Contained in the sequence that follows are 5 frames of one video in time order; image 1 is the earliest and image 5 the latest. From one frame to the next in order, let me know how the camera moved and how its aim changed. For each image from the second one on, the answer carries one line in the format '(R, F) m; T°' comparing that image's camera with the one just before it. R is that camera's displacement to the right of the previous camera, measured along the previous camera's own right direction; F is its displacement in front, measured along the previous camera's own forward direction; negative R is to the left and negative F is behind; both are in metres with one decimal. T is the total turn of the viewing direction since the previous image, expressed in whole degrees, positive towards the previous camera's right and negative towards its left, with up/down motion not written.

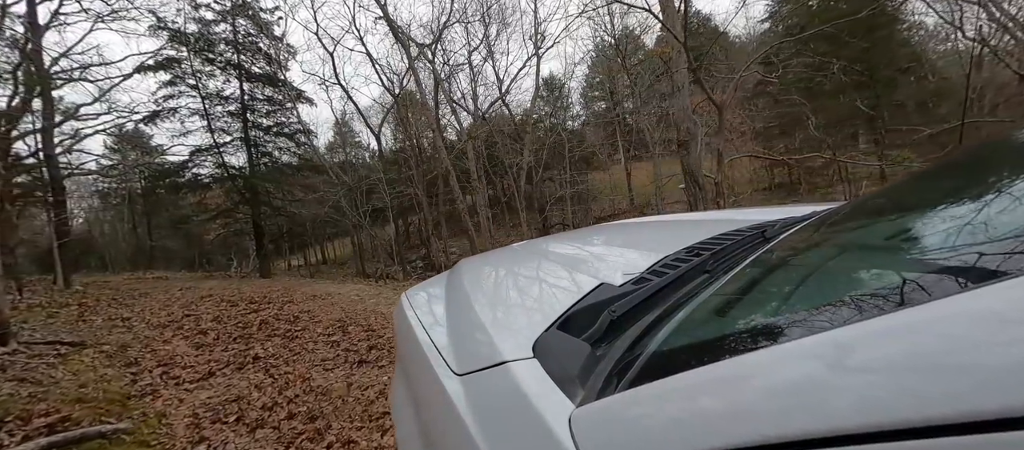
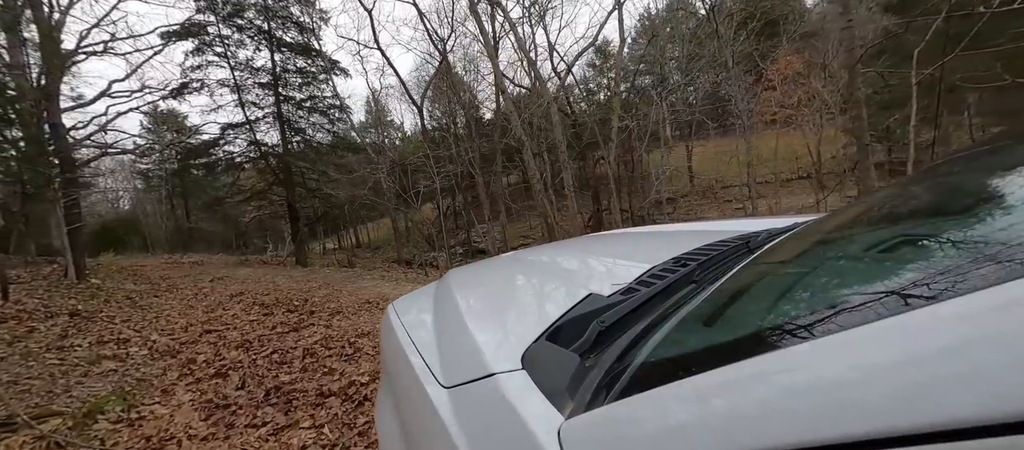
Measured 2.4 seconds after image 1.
(-0.7, +1.0) m; -4°
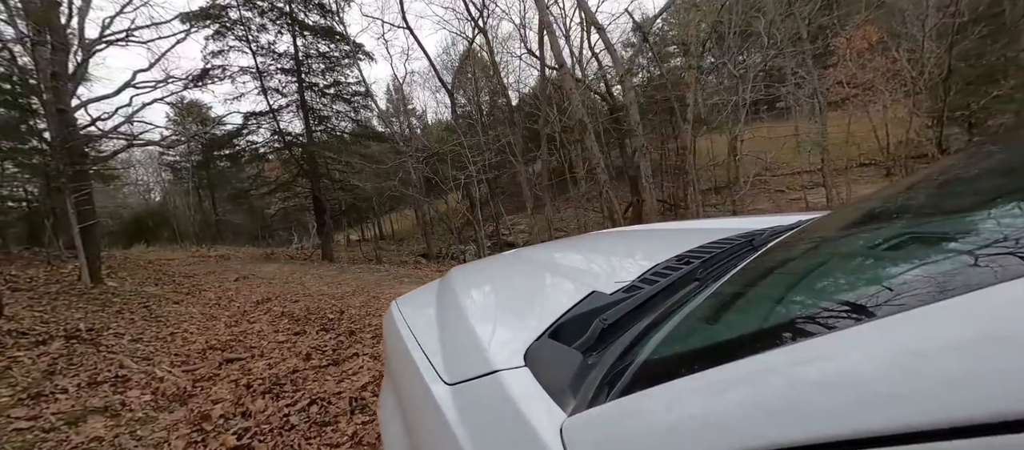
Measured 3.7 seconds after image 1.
(-0.4, +0.5) m; -3°
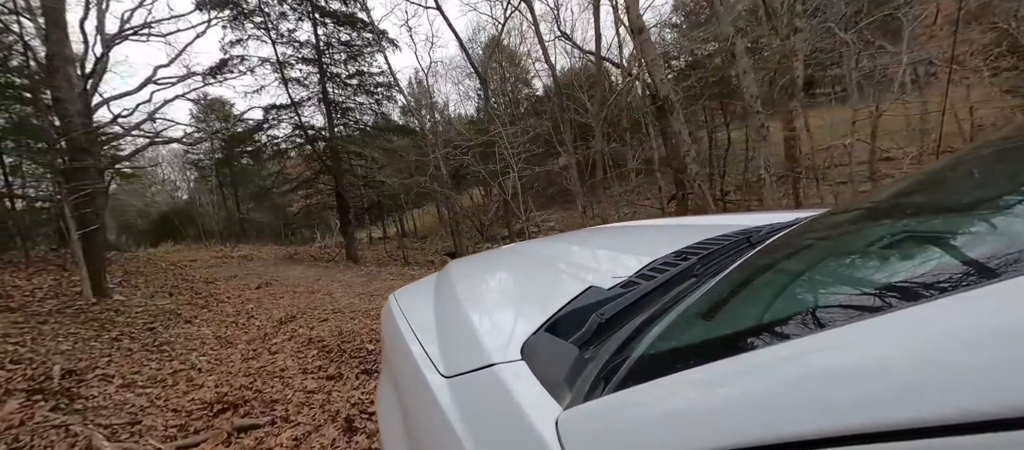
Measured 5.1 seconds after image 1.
(-0.4, +0.6) m; -2°
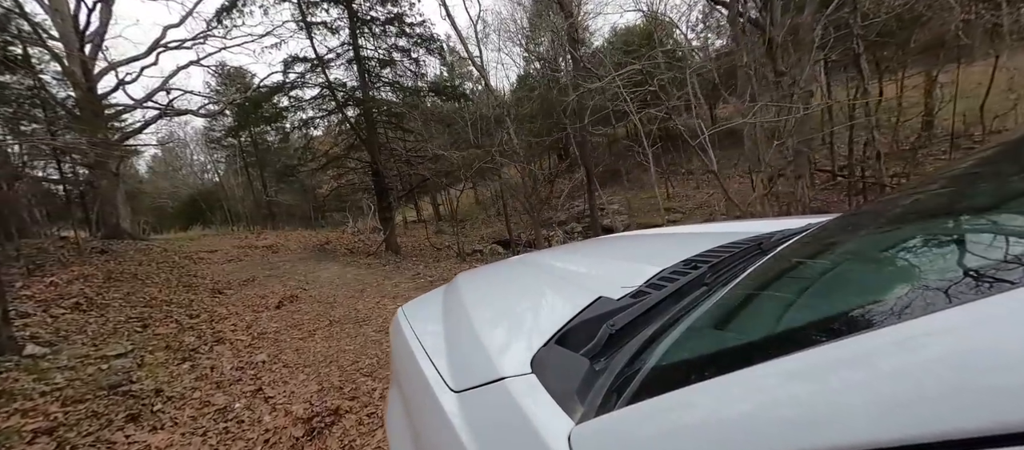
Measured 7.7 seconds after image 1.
(-0.9, +1.6) m; -3°
